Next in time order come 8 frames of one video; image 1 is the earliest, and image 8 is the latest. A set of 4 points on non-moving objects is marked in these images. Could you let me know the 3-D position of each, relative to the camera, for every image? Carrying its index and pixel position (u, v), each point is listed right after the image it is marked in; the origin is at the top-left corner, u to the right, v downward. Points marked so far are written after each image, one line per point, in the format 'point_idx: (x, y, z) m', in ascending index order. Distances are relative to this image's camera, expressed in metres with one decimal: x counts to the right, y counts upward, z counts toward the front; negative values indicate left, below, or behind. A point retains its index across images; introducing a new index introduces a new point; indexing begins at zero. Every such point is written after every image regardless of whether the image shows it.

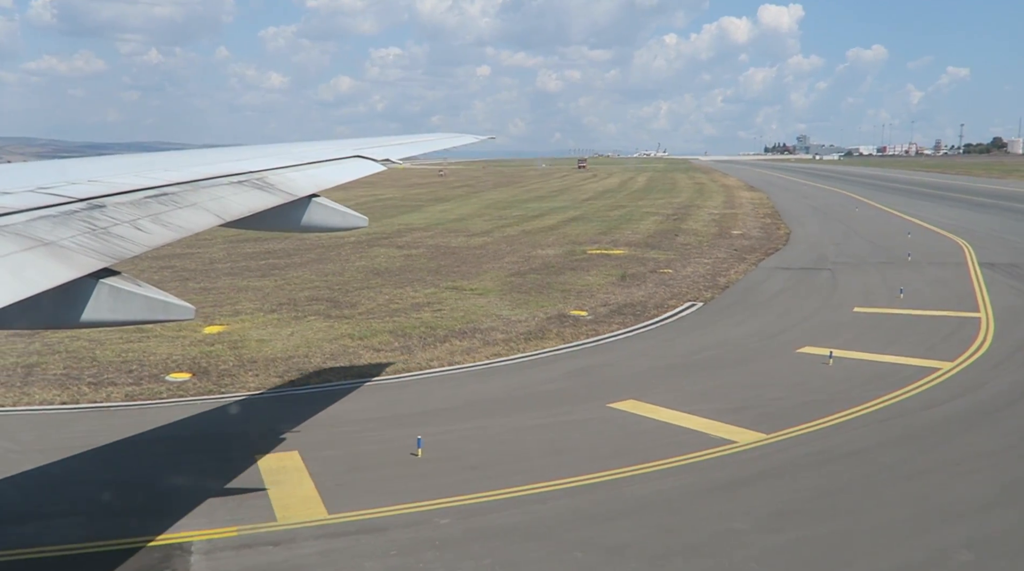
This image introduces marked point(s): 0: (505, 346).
0: (-0.1, -1.2, +18.4) m
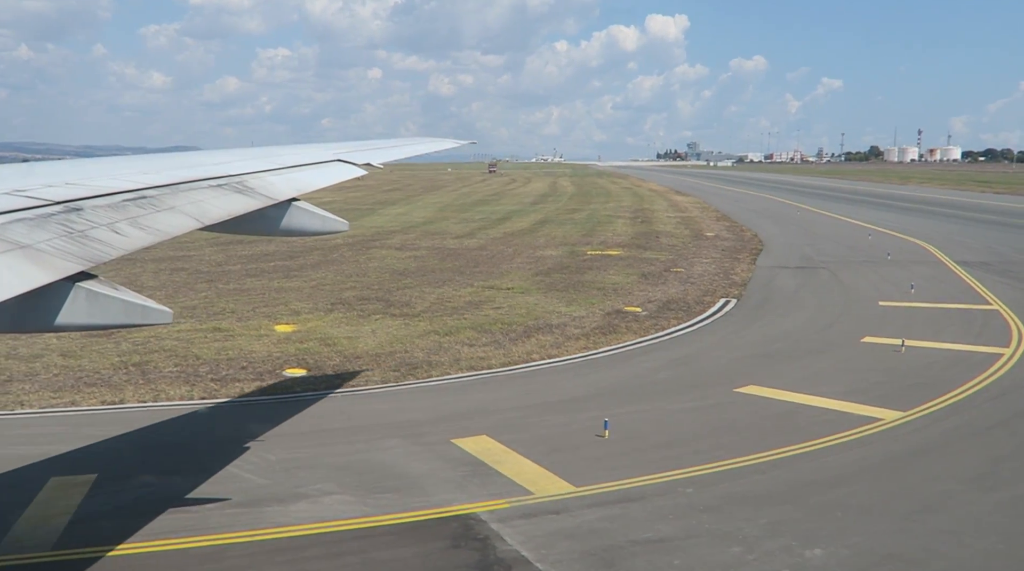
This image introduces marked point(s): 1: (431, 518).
0: (+1.6, -1.2, +19.3) m
1: (-0.8, -2.3, +9.1) m
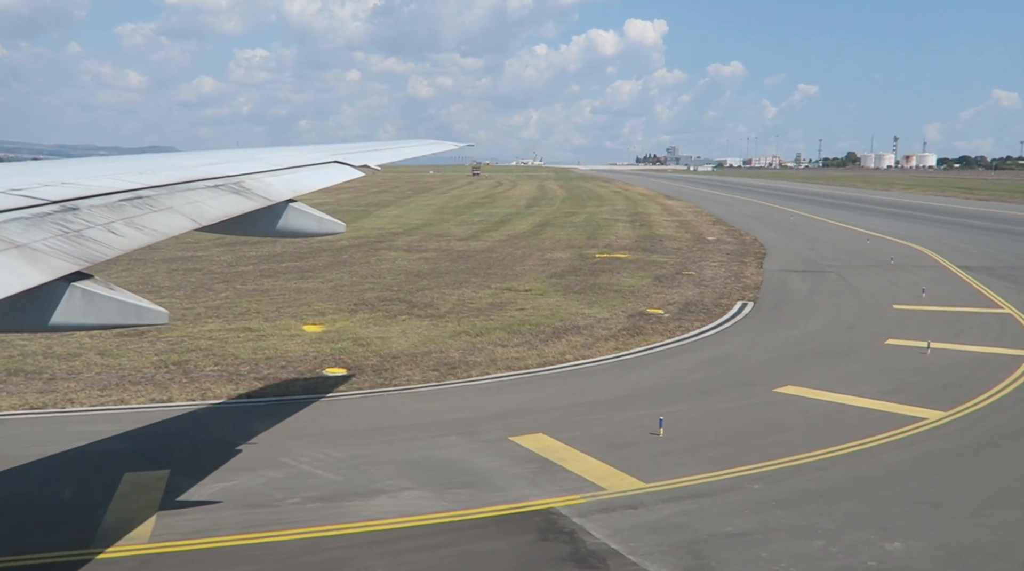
0: (+2.2, -1.2, +19.5) m
1: (0.0, -2.3, +9.3) m
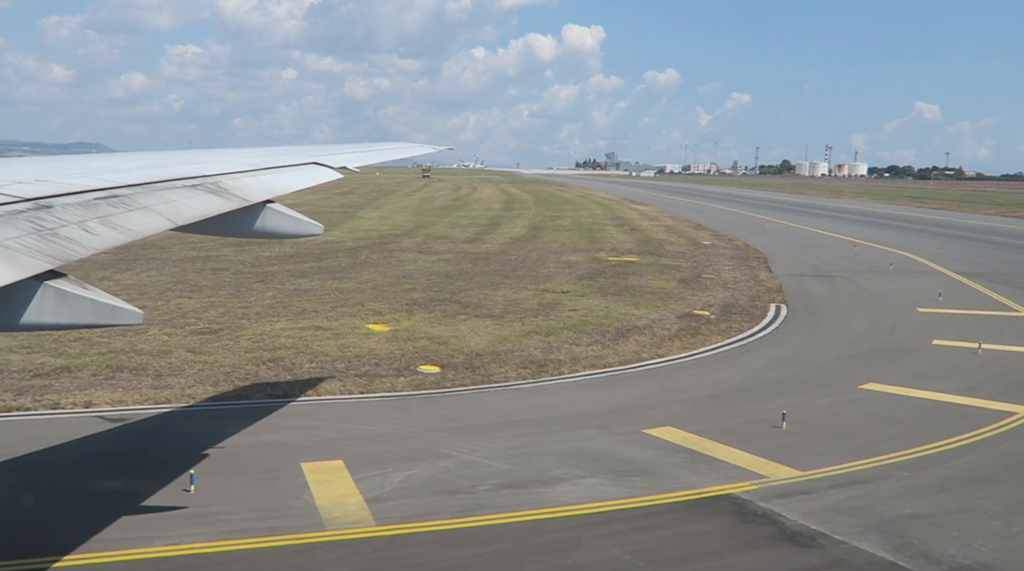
0: (+3.7, -1.2, +20.2) m
1: (+2.0, -2.3, +9.9) m
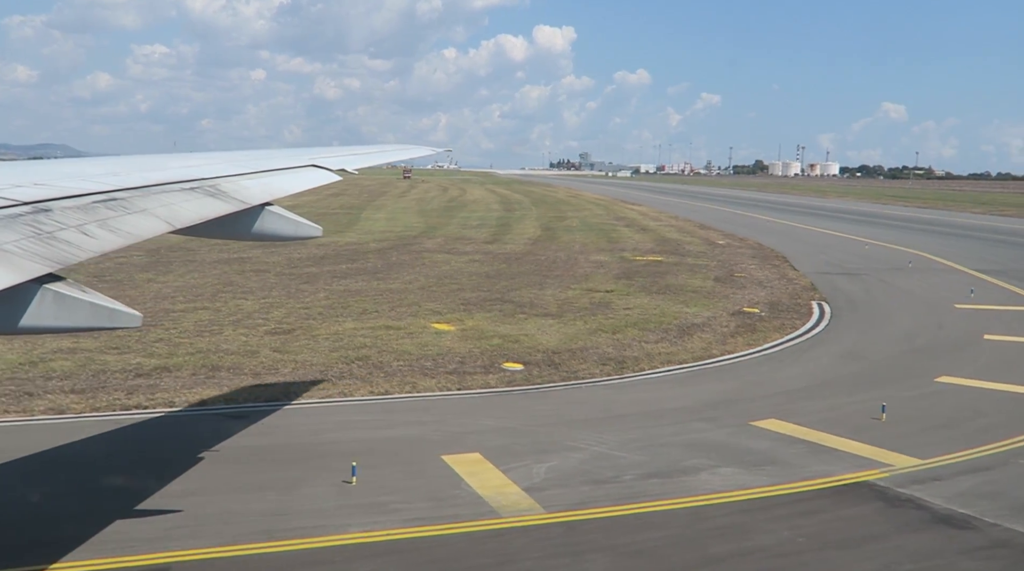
0: (+5.2, -1.2, +20.7) m
1: (+3.6, -2.2, +10.4) m
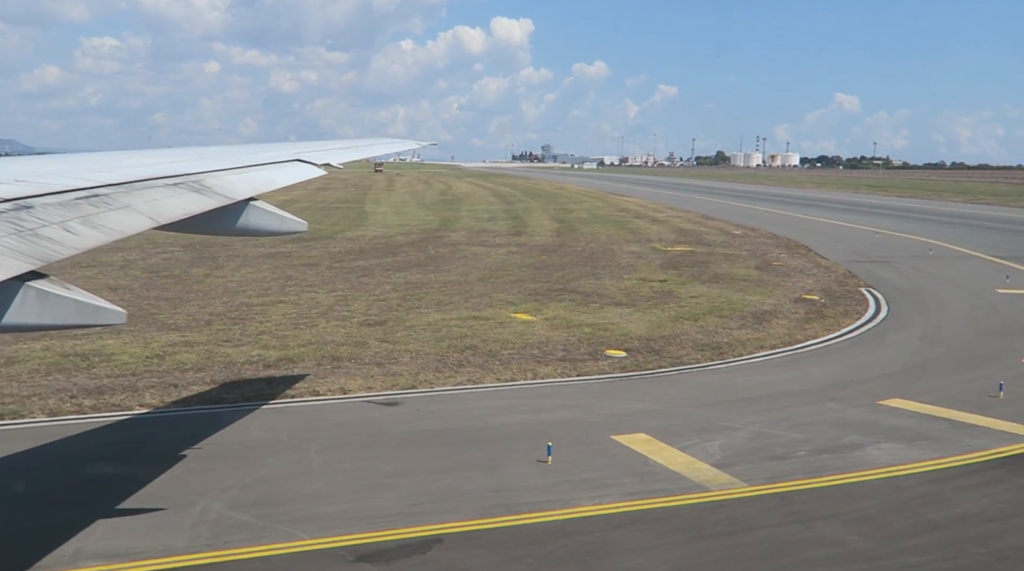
0: (+7.1, -0.9, +21.4) m
1: (+5.8, -2.0, +11.1) m
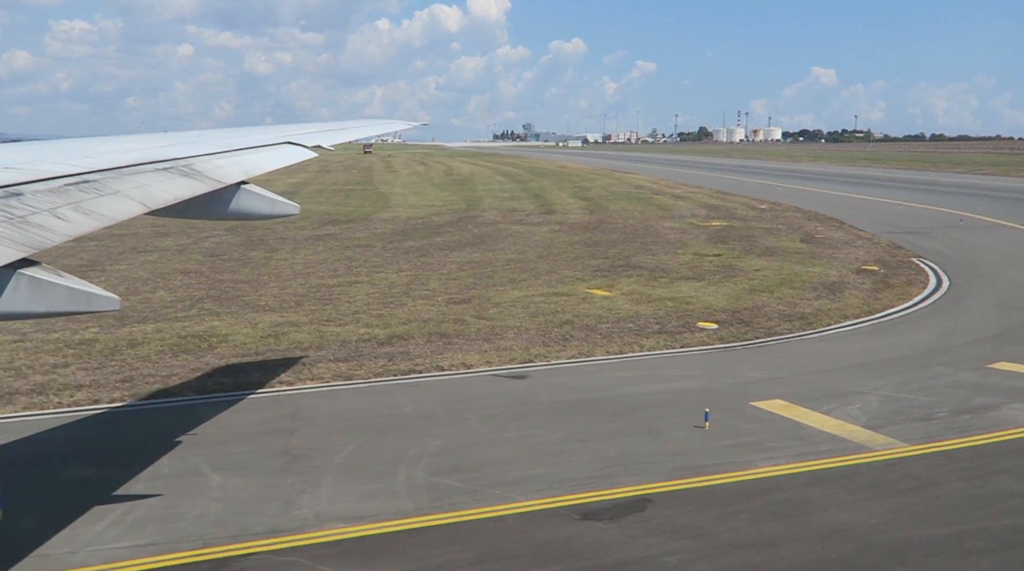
0: (+8.9, -0.2, +21.9) m
1: (+7.7, -1.6, +11.6) m
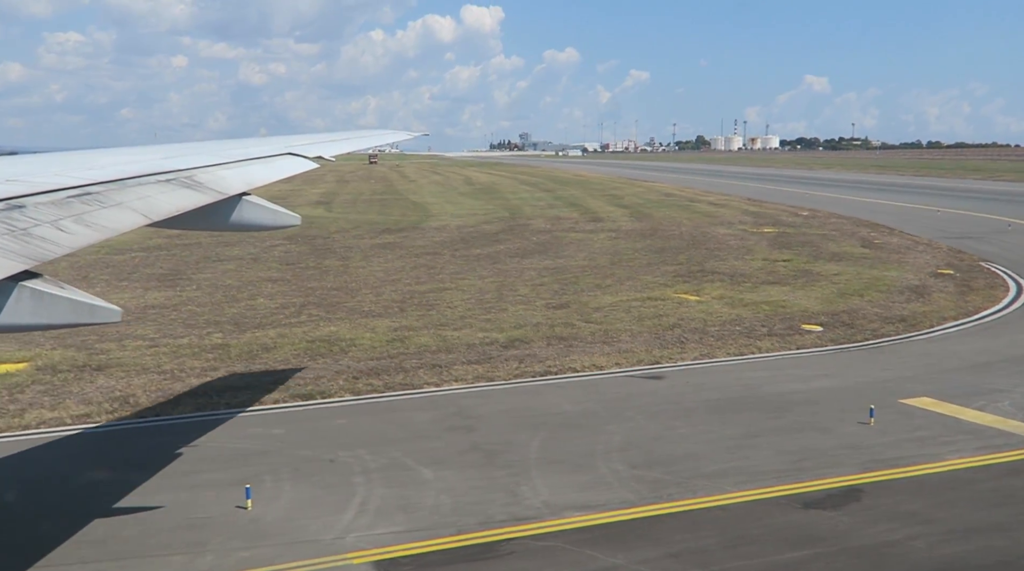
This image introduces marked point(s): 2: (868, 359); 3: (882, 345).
0: (+11.1, -0.3, +22.2) m
1: (+9.9, -1.6, +11.9) m
2: (+6.1, -1.3, +16.0) m
3: (+6.8, -1.1, +17.3) m
